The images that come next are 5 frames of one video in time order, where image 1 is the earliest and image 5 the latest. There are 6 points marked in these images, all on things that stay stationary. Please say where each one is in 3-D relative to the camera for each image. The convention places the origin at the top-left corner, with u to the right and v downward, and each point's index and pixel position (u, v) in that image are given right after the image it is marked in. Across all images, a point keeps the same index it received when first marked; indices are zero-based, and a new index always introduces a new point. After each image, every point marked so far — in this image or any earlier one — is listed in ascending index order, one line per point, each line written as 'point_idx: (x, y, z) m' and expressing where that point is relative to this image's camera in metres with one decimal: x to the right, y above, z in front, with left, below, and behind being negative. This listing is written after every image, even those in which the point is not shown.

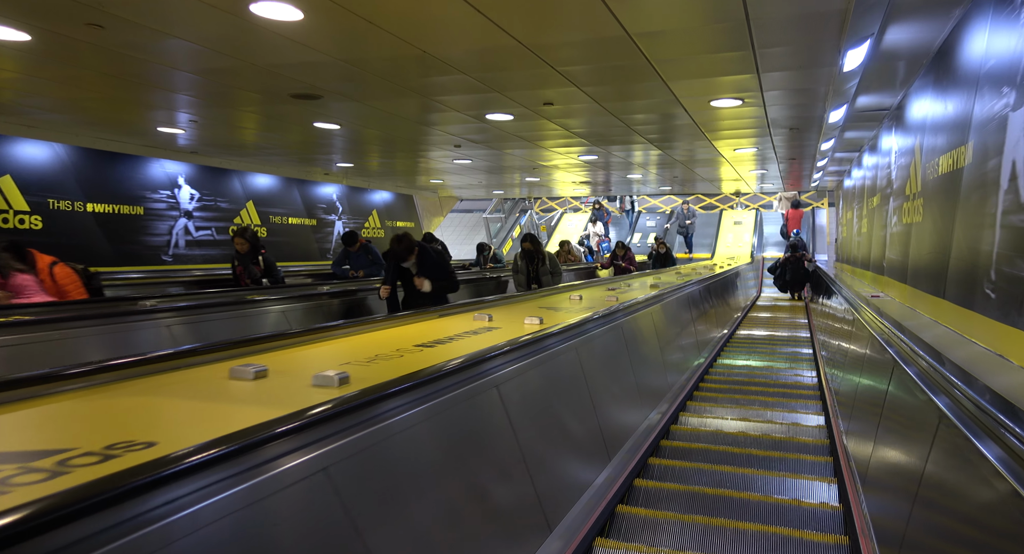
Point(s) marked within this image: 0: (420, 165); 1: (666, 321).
0: (-1.5, +1.9, +11.2) m
1: (+1.8, -0.4, +7.3) m
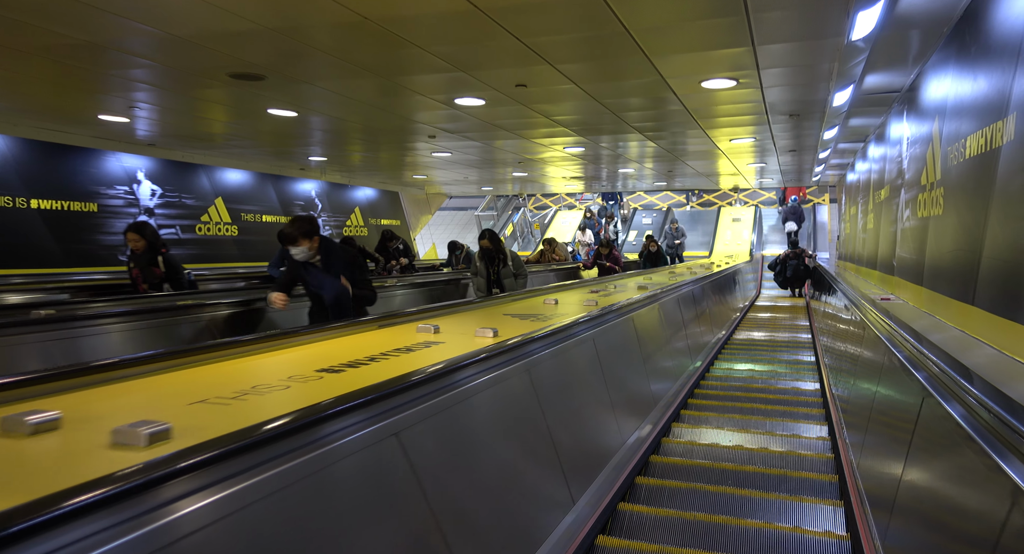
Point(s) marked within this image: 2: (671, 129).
0: (-1.7, +1.9, +10.7) m
1: (+1.6, -0.4, +6.8) m
2: (+1.7, +1.6, +7.2) m
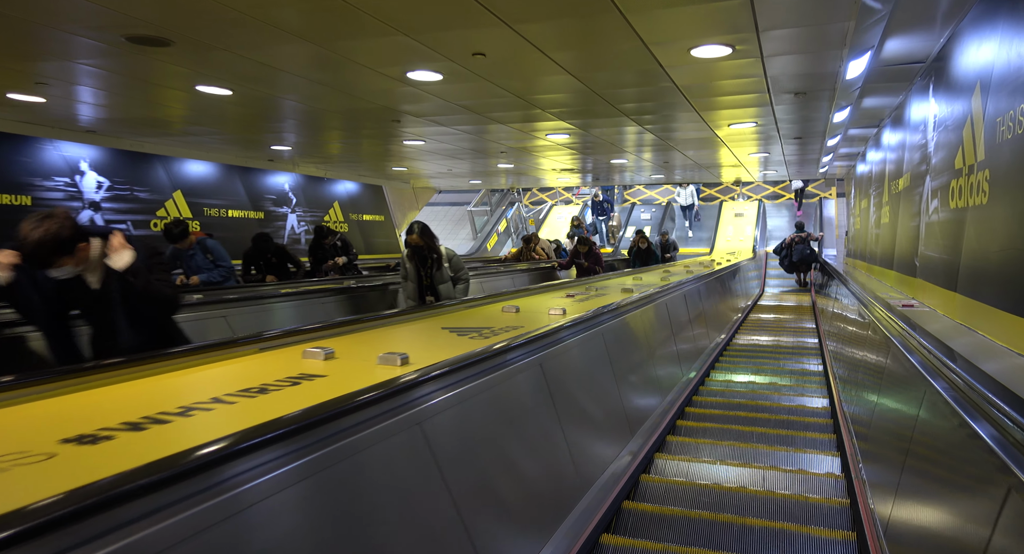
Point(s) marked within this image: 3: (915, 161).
0: (-1.9, +1.9, +10.0) m
1: (+1.3, -0.4, +6.1) m
2: (+1.5, +1.6, +6.5) m
3: (+3.1, +0.9, +5.0) m
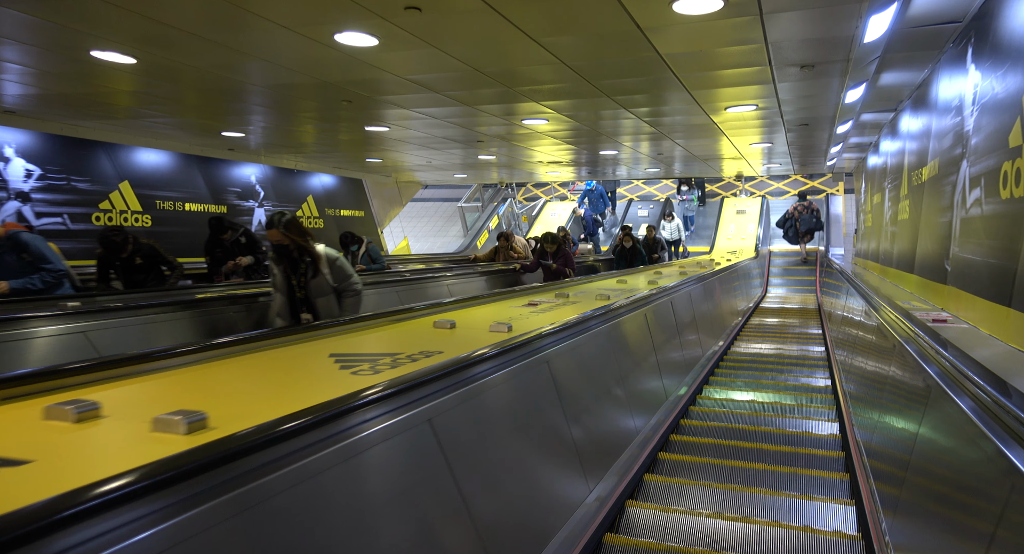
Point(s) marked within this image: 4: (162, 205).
0: (-2.2, +1.9, +9.3) m
1: (+1.0, -0.4, +5.3) m
2: (+1.2, +1.6, +5.8) m
3: (+2.8, +0.8, +4.3) m
4: (-4.6, +1.0, +8.9) m
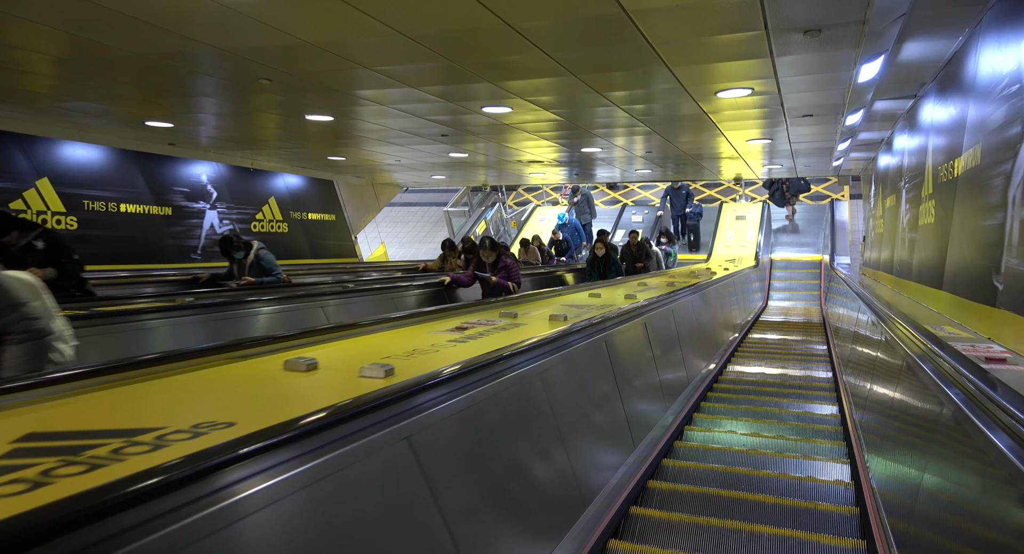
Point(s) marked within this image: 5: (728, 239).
0: (-2.5, +1.8, +8.4) m
1: (+0.7, -0.5, +4.4) m
2: (+0.9, +1.5, +4.9) m
3: (+2.4, +0.8, +3.4) m
4: (-5.0, +0.9, +8.0) m
5: (+5.6, +1.0, +17.2) m
